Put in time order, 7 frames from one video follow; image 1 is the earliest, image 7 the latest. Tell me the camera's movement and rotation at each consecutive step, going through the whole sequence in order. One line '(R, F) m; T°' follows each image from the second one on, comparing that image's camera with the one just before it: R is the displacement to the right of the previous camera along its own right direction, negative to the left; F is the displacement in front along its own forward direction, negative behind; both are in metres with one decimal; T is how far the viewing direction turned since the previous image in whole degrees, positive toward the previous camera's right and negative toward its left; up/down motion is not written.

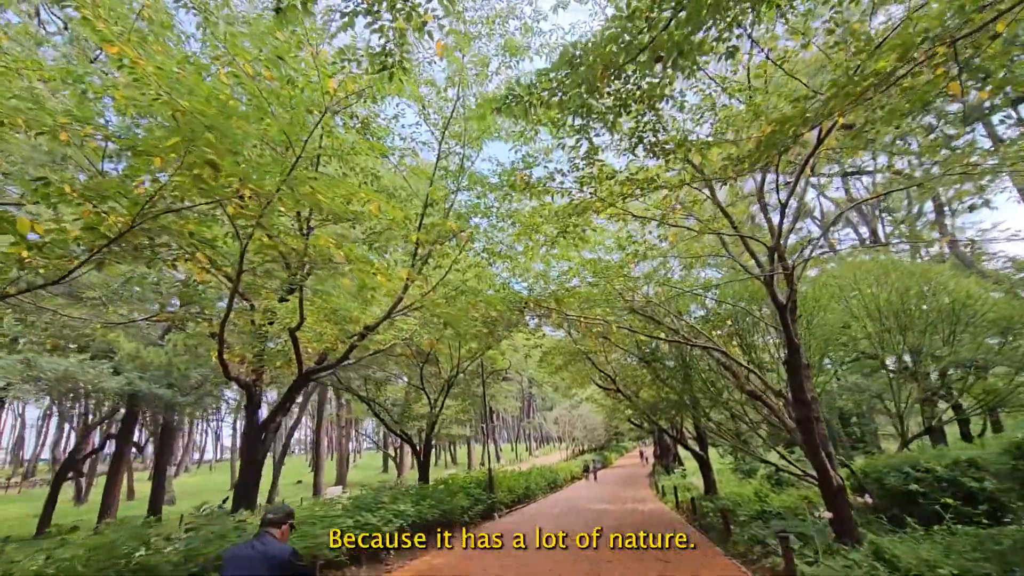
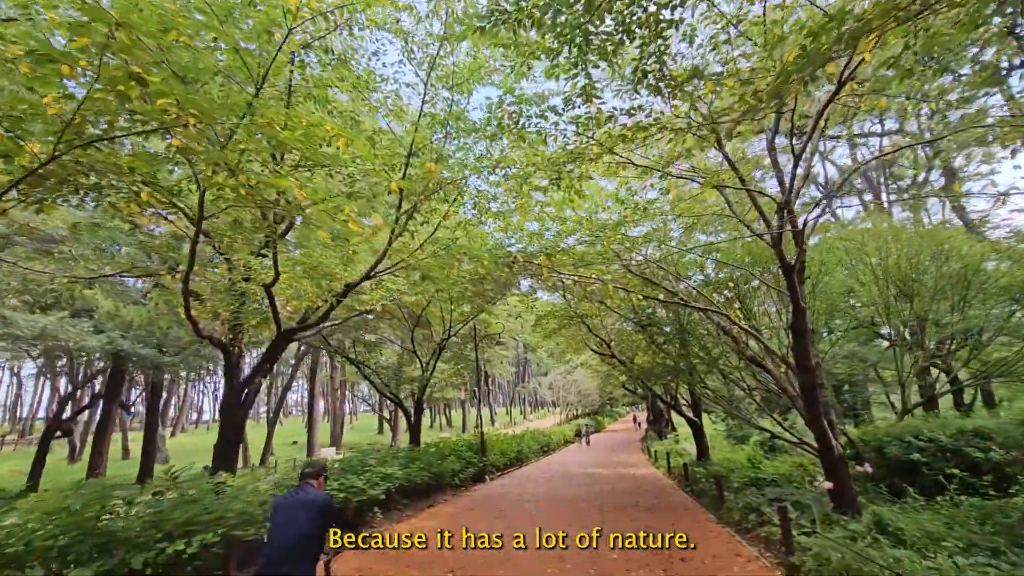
(+0.1, +0.5) m; 0°
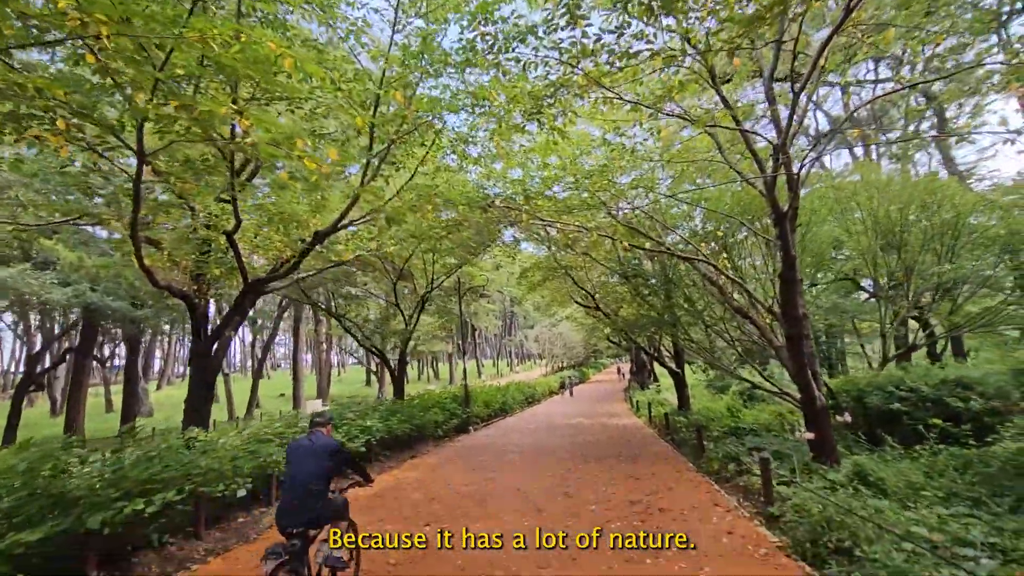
(+0.1, +0.4) m; +1°
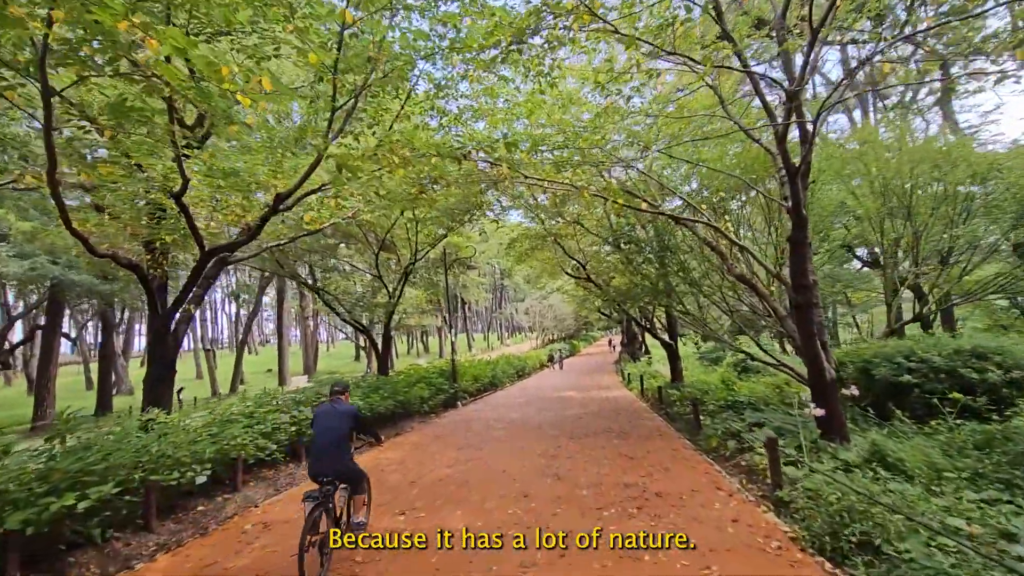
(+0.1, +0.7) m; +1°
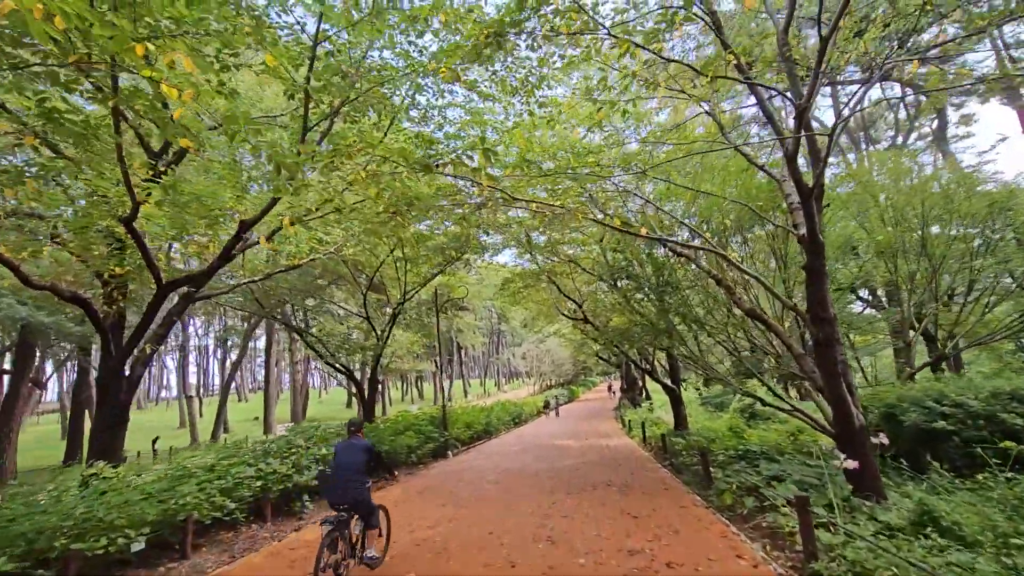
(+0.1, +0.7) m; 0°
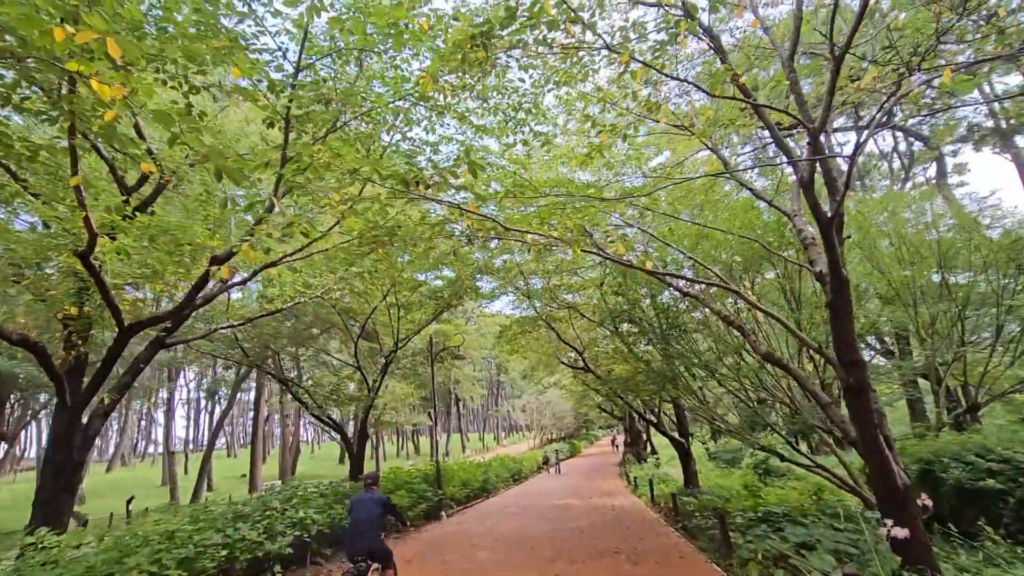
(+0.1, +0.6) m; 0°
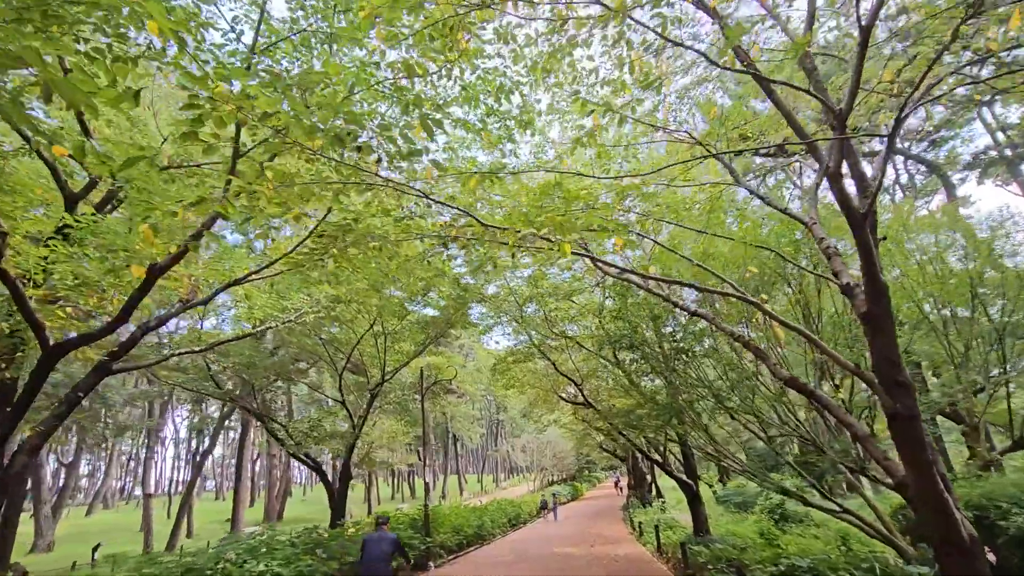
(+0.2, +0.8) m; 0°
